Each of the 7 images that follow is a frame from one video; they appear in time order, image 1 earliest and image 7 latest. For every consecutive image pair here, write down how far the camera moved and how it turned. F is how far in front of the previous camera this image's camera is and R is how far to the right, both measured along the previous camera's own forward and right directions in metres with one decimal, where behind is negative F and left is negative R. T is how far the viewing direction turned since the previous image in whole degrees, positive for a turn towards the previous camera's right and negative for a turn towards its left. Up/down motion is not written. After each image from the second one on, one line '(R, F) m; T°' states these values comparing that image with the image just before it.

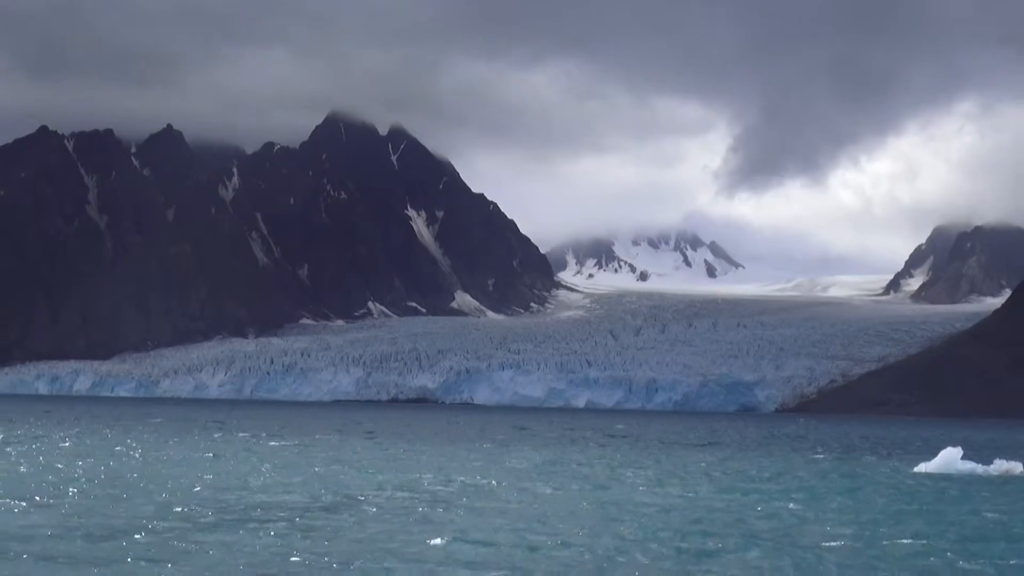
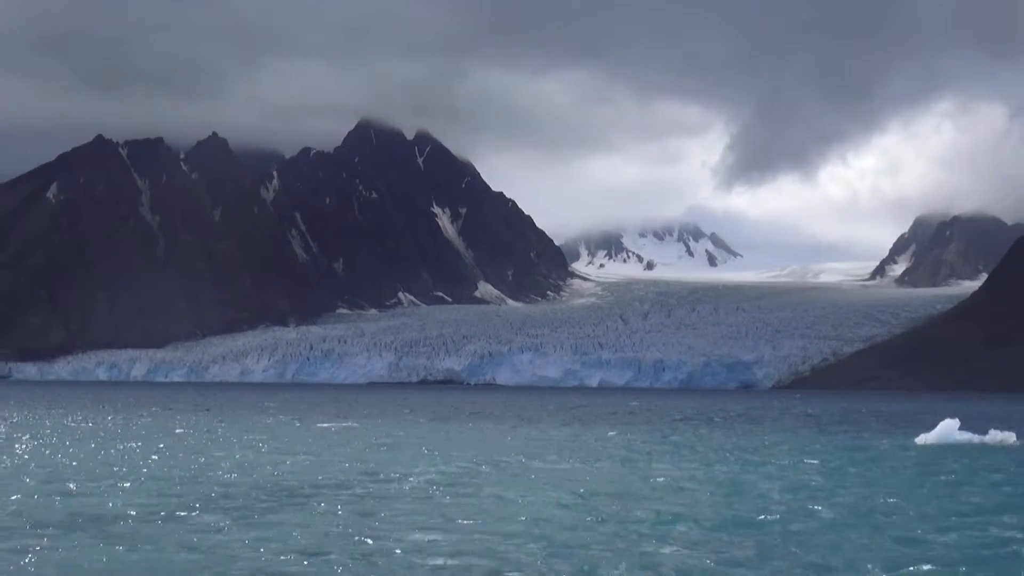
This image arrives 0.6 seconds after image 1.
(-0.3, -1.2) m; 0°
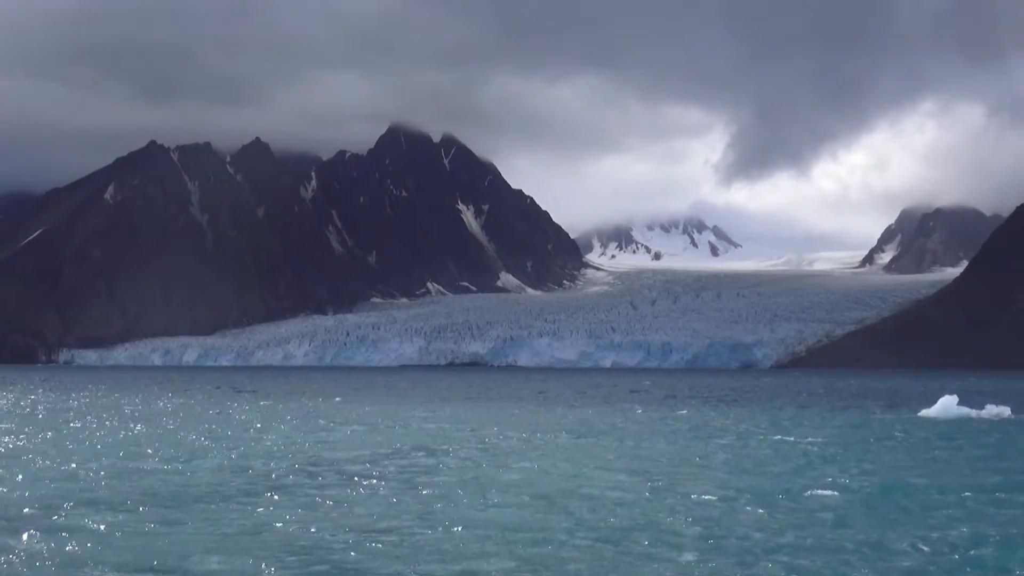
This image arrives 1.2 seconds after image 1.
(-0.3, -1.3) m; 0°
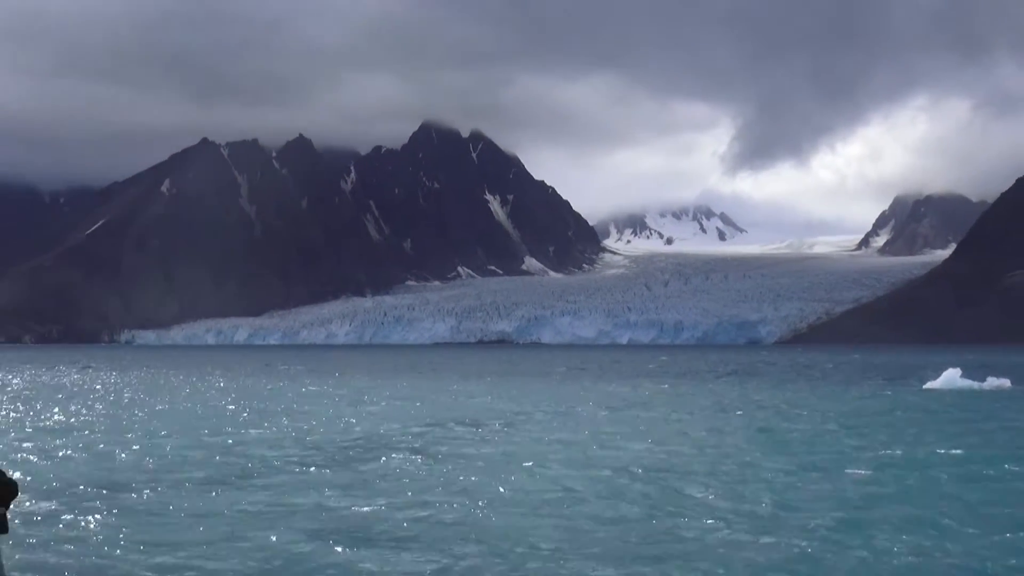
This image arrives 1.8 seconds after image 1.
(-0.4, -1.4) m; 0°
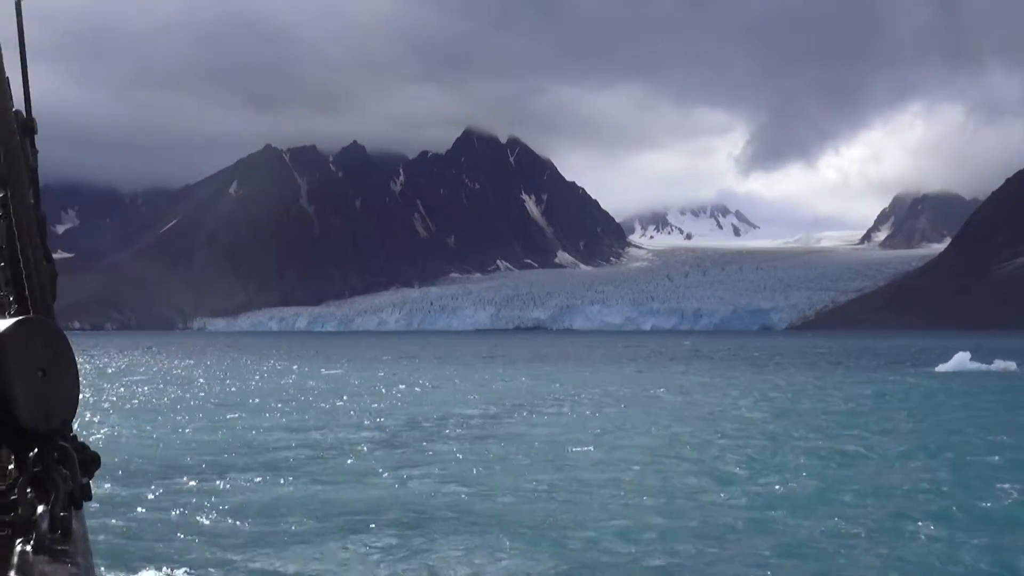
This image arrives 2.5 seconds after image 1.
(-0.6, -1.8) m; -1°
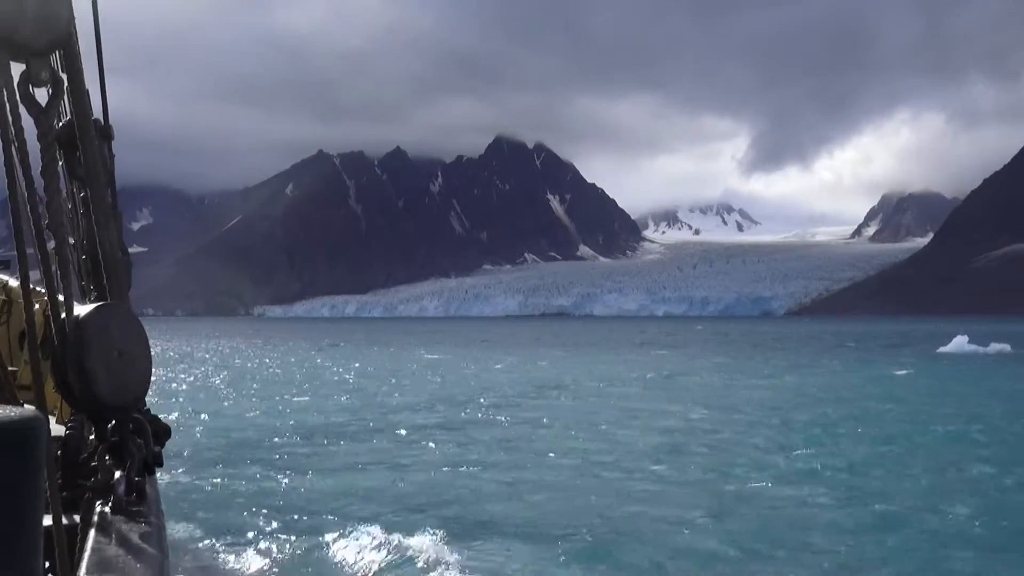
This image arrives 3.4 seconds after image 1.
(-0.5, -2.2) m; -1°
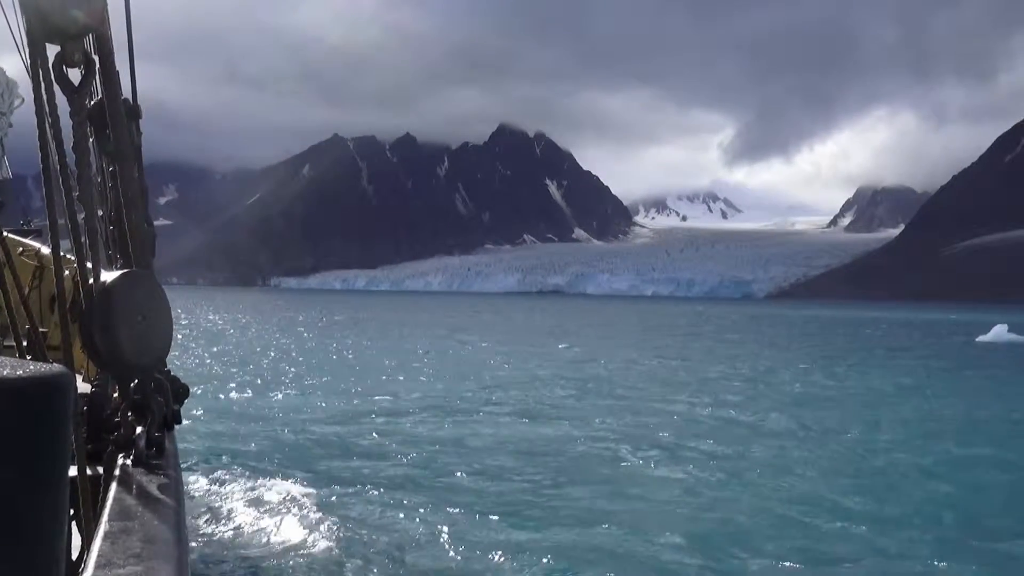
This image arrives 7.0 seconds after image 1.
(-0.1, -1.6) m; 0°
